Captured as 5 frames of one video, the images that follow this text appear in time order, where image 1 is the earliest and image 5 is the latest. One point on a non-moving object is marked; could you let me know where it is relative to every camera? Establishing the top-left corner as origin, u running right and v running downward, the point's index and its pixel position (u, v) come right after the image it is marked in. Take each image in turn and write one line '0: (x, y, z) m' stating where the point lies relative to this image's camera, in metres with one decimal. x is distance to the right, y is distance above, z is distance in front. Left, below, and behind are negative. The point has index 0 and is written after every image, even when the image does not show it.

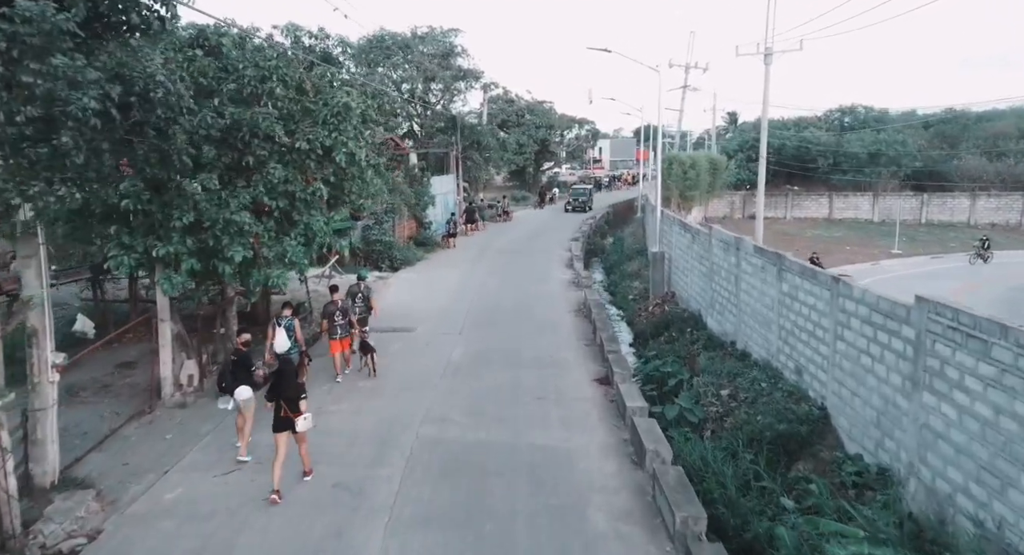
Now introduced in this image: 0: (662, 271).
0: (+3.8, +0.1, +17.6) m
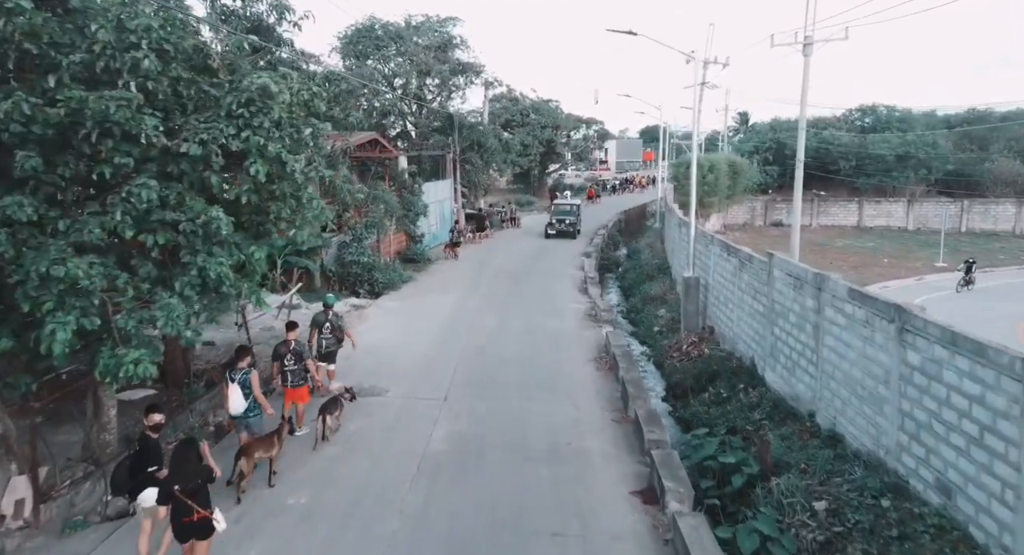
0: (+3.9, -0.5, +14.6) m
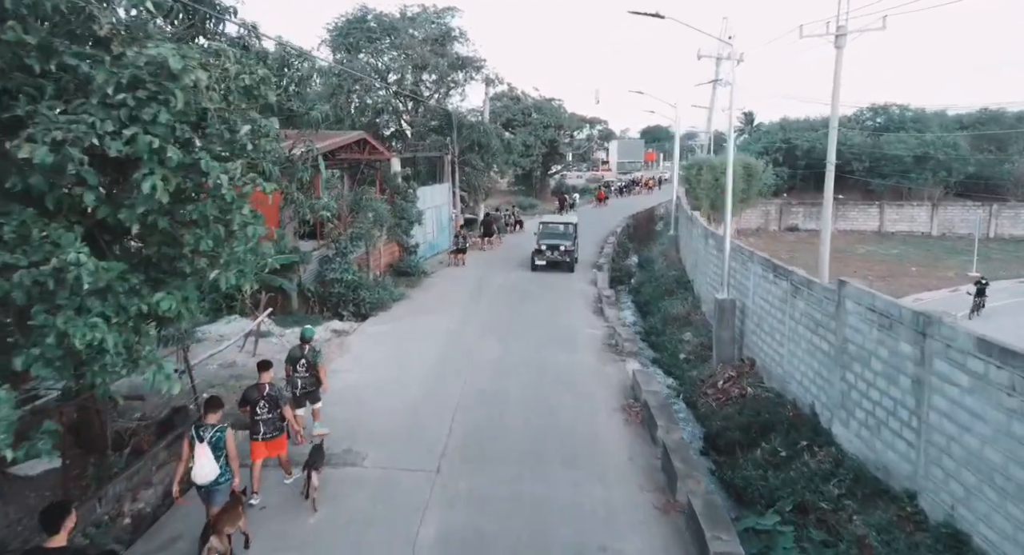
0: (+4.0, -0.9, +12.6) m
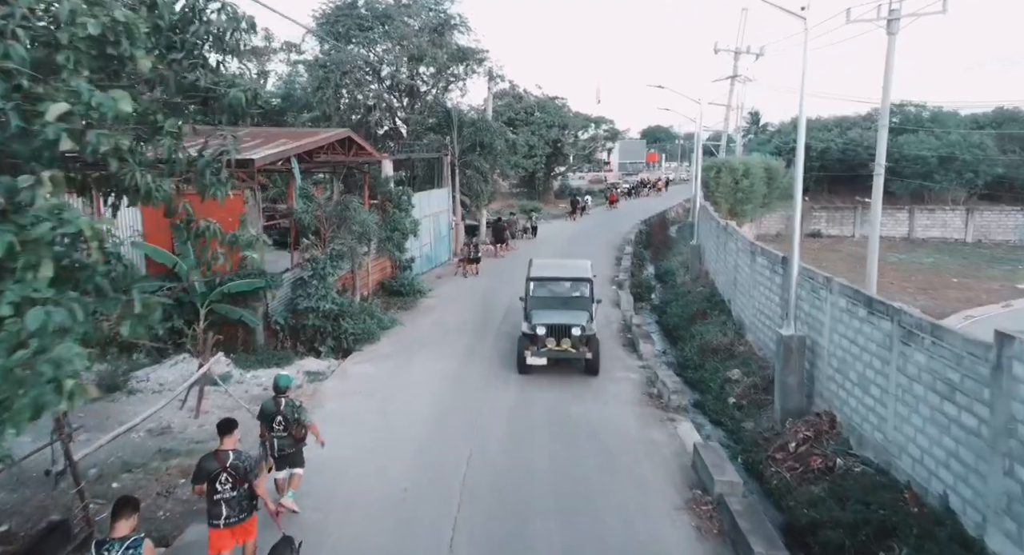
0: (+4.2, -1.3, +10.1) m
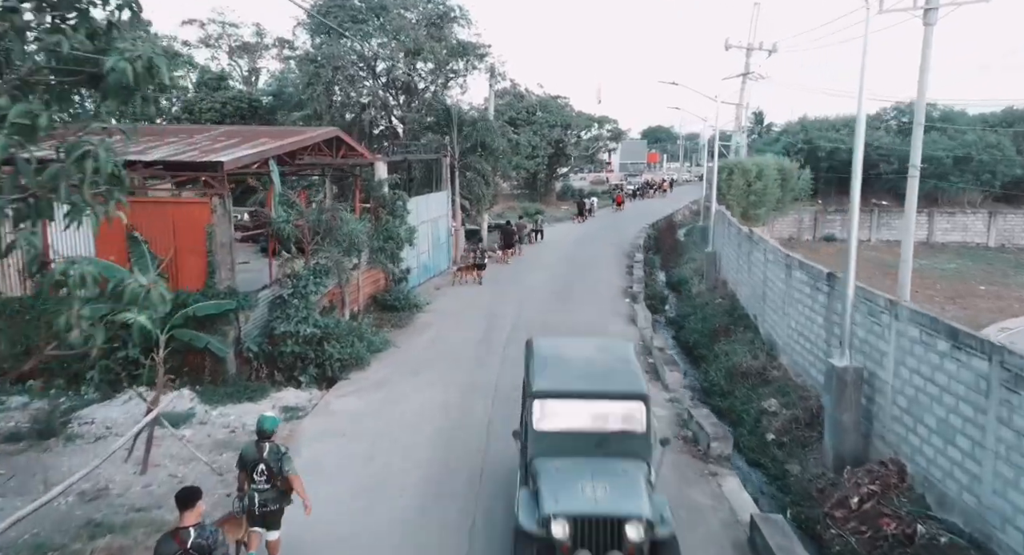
0: (+4.3, -1.6, +8.7) m
